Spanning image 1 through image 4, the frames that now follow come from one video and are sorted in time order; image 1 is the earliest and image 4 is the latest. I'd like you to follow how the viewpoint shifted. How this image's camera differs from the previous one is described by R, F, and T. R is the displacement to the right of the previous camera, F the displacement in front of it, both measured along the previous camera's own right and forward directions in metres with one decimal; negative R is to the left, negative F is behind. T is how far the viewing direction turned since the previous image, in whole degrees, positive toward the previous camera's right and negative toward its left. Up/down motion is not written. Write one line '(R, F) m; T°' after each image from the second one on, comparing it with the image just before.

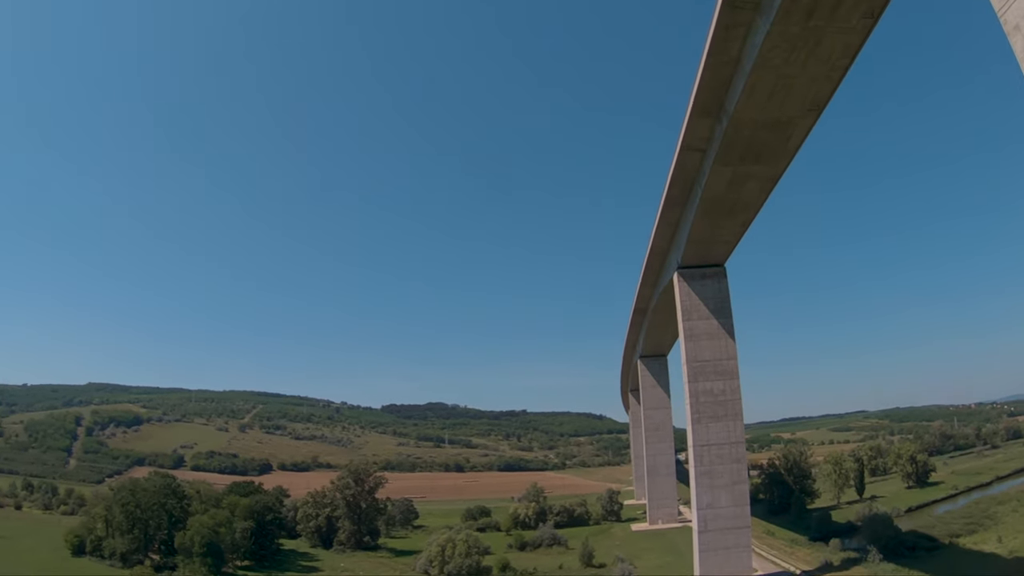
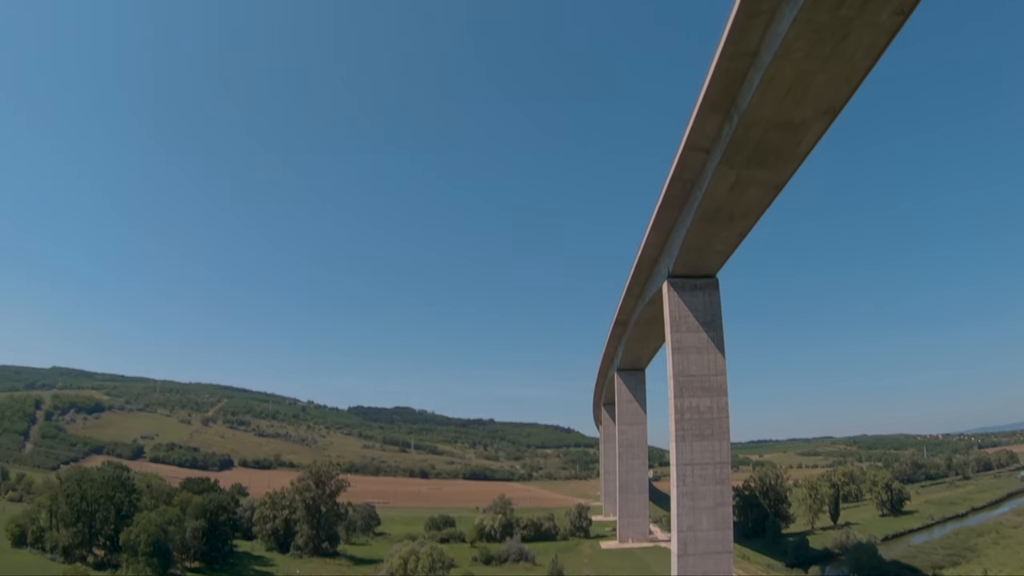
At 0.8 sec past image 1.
(-0.1, +0.8) m; +2°
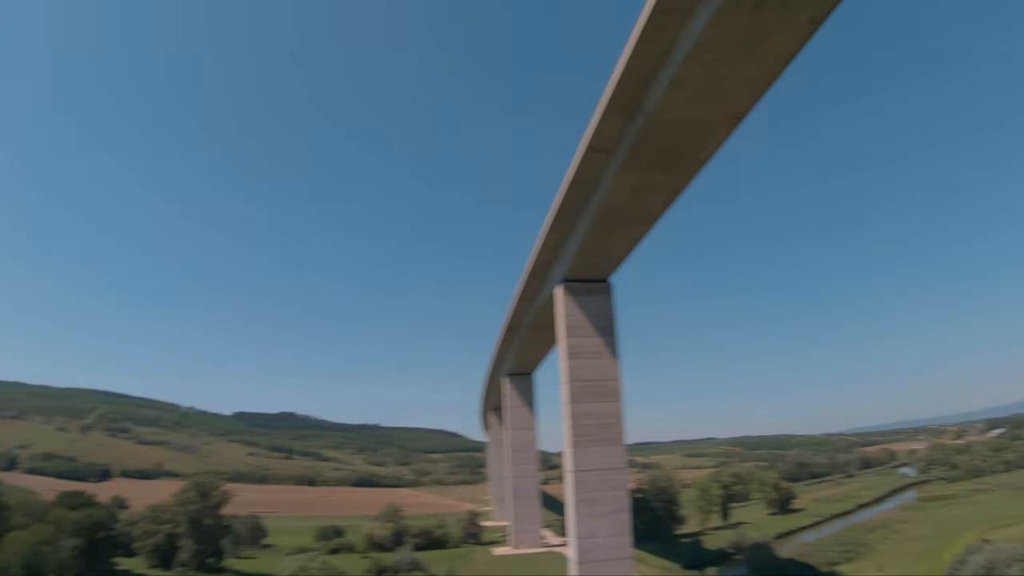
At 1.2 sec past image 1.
(+1.8, +0.5) m; +4°
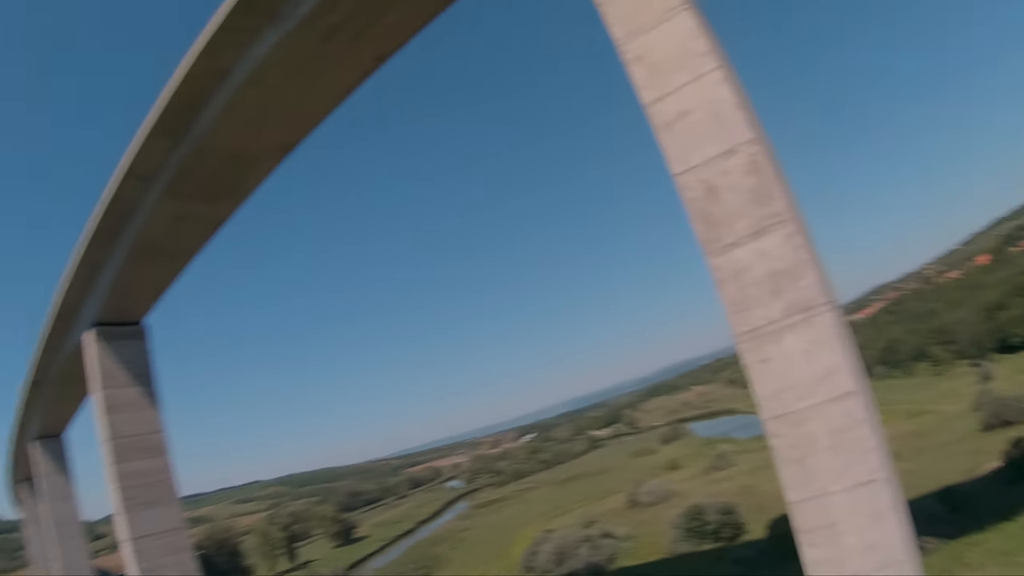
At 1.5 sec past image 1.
(+7.1, -4.7) m; +19°
